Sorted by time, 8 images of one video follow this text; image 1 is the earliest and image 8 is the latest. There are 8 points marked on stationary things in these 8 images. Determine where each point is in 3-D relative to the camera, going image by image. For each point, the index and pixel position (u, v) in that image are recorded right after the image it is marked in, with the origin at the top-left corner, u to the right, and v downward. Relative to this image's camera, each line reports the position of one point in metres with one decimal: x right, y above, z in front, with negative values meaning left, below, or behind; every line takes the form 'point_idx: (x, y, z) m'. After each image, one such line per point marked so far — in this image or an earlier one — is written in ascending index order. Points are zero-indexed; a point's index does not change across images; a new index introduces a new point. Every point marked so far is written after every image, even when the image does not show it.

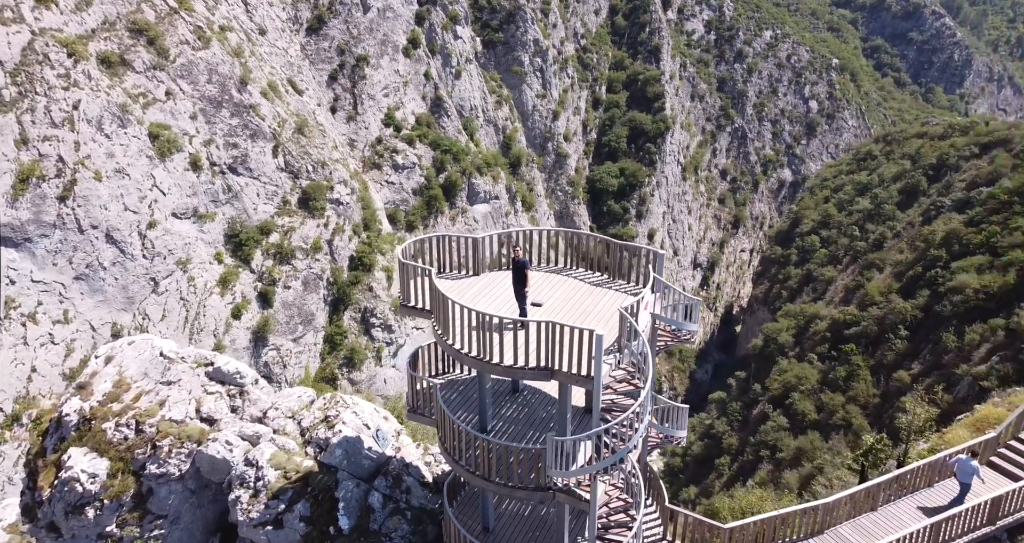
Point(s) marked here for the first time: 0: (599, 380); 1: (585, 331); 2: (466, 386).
0: (+1.5, -1.7, +9.5) m
1: (+1.3, -1.0, +9.7) m
2: (-0.9, -2.5, +13.3) m
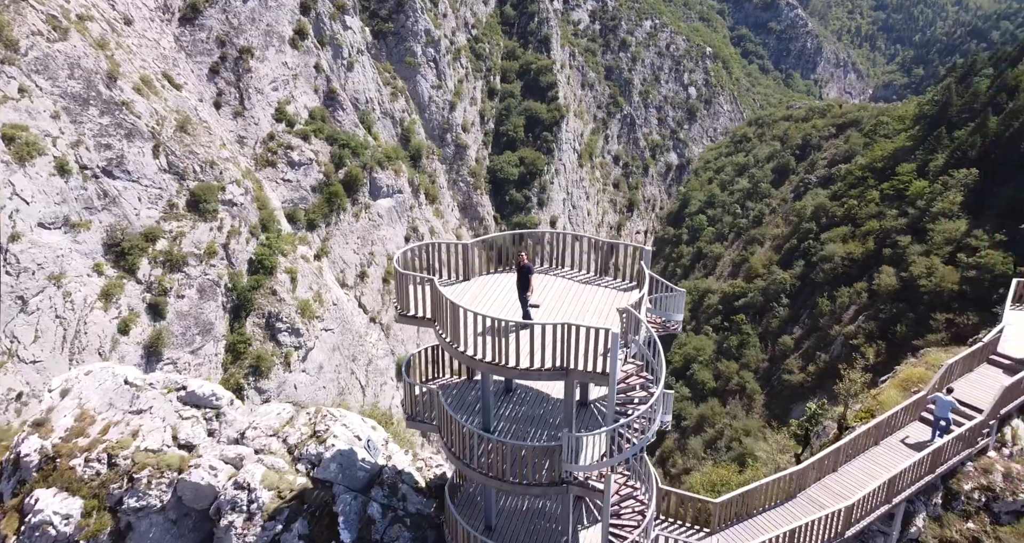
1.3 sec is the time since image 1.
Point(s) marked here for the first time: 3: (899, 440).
0: (+1.8, -1.7, +10.1) m
1: (+1.5, -1.0, +10.2) m
2: (-1.0, -2.6, +13.5) m
3: (+9.2, -3.9, +15.1) m
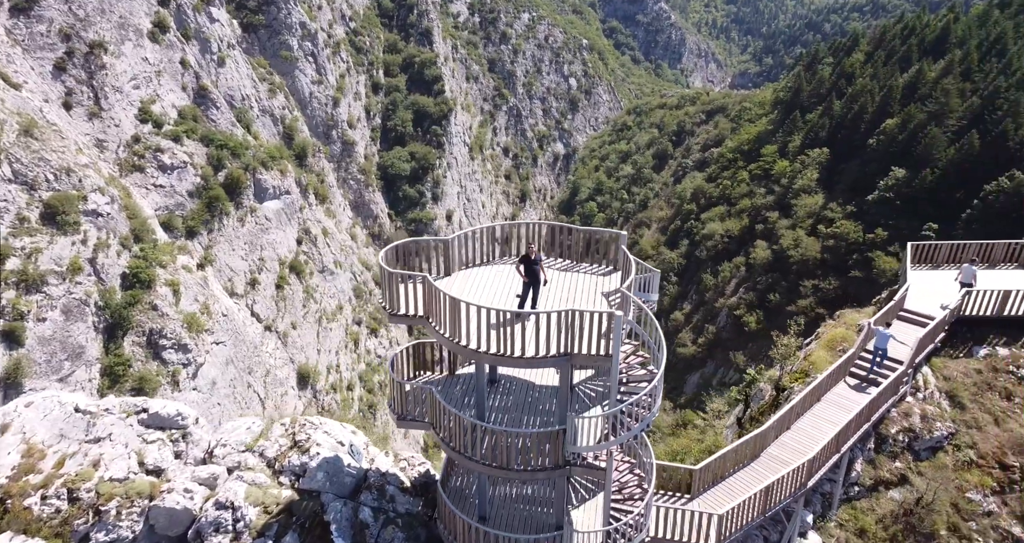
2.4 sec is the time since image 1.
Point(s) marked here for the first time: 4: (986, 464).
0: (+1.9, -1.5, +10.7) m
1: (+1.6, -0.8, +10.7) m
2: (-1.4, -2.5, +13.6) m
3: (+8.6, -3.2, +16.7) m
4: (+12.8, -5.2, +16.9) m
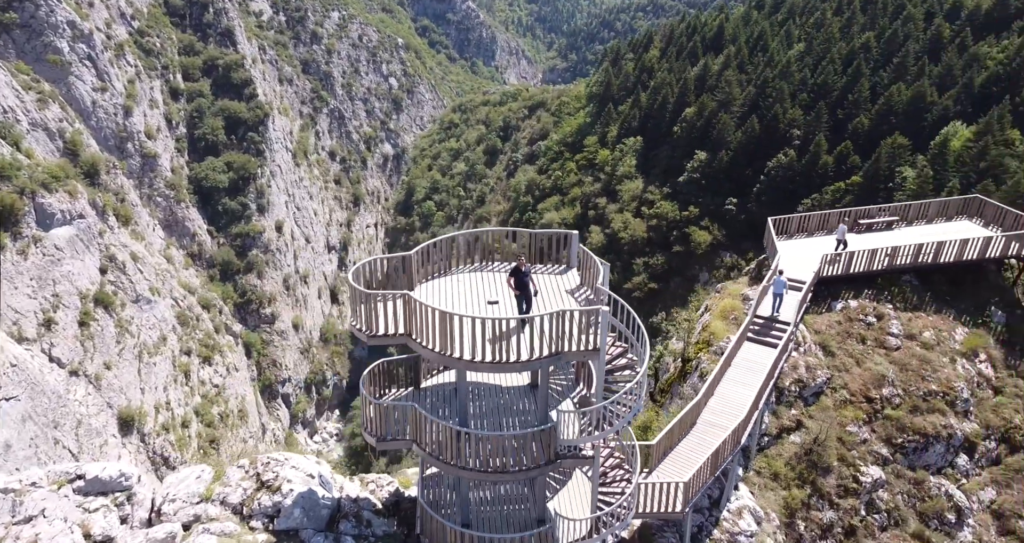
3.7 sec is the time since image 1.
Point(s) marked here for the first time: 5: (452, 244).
0: (+1.7, -1.4, +11.5) m
1: (+1.3, -0.7, +11.4) m
2: (-2.1, -2.7, +13.5) m
3: (+6.9, -2.5, +19.0) m
4: (+11.1, -4.2, +20.2) m
5: (-1.2, +0.6, +14.0) m
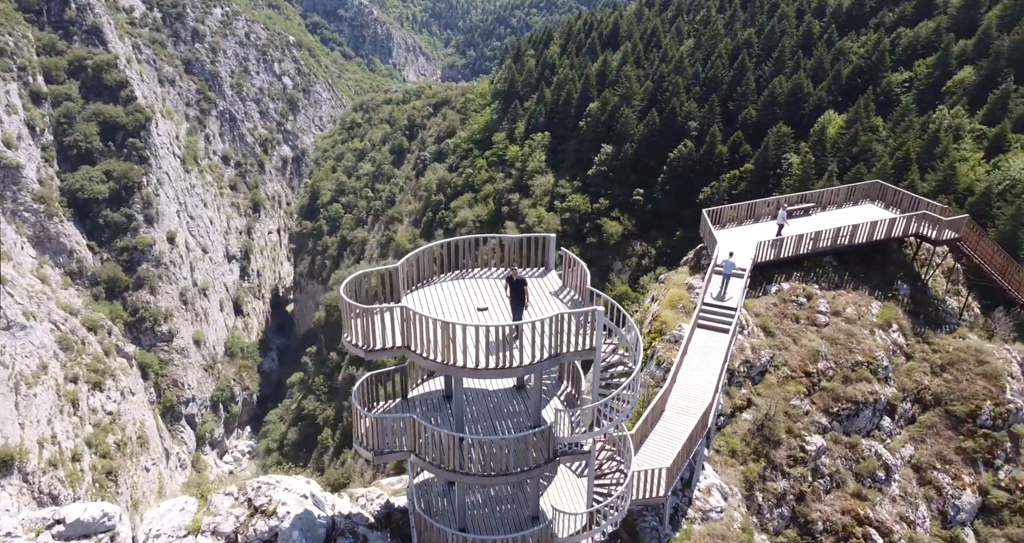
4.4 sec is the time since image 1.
0: (+1.7, -1.4, +11.9) m
1: (+1.2, -0.8, +11.8) m
2: (-2.3, -3.0, +13.5) m
3: (+5.8, -2.3, +20.1) m
4: (+9.9, -3.6, +21.9) m
5: (-1.7, +0.4, +14.1) m
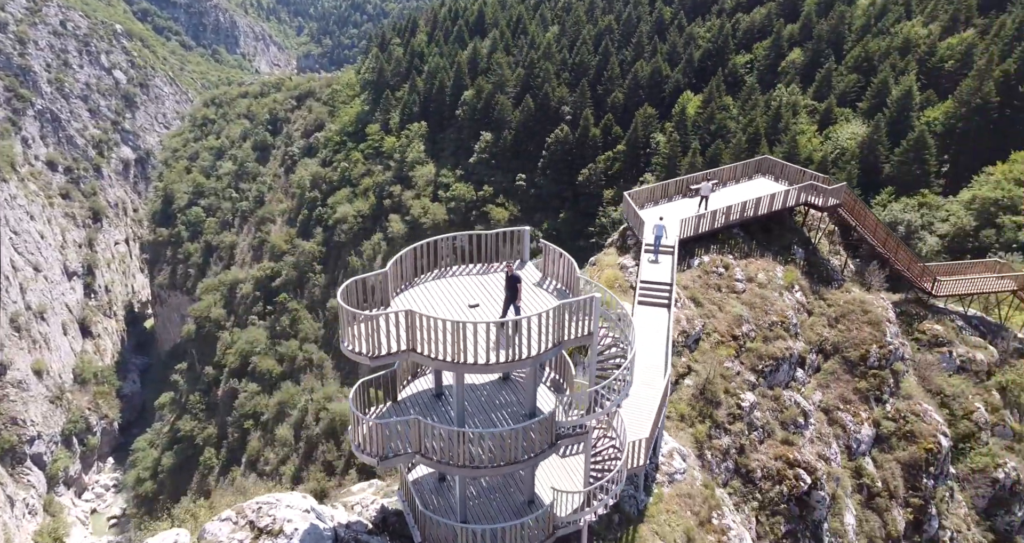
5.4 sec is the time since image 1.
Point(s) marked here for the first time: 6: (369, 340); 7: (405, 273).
0: (+1.6, -1.2, +12.5) m
1: (+1.2, -0.6, +12.3) m
2: (-2.4, -3.0, +13.3) m
3: (+4.3, -1.6, +21.3) m
4: (+8.1, -2.6, +23.8) m
5: (-2.2, +0.4, +14.0) m
6: (-2.6, -1.3, +11.5) m
7: (-2.3, 0.0, +13.3) m
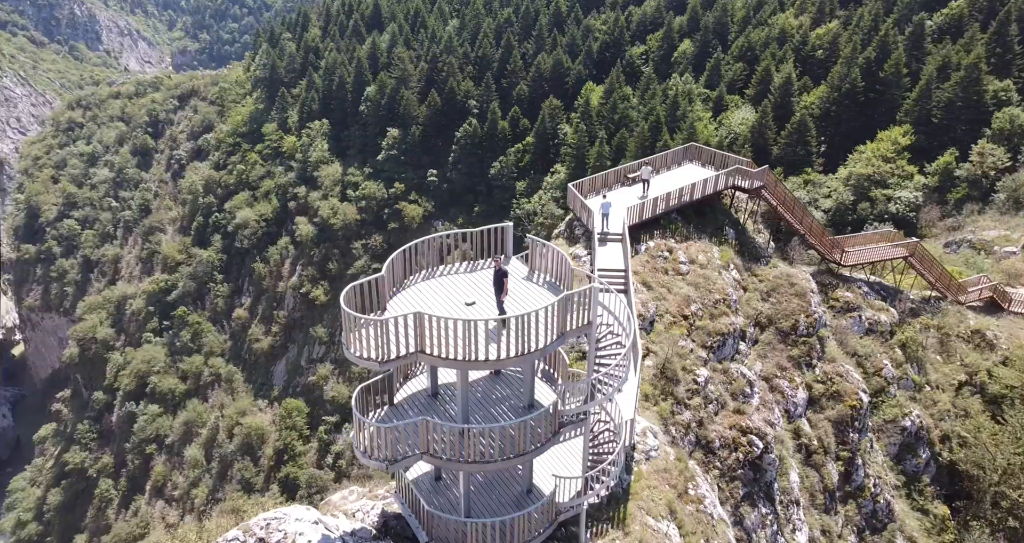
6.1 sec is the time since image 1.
0: (+1.7, -1.0, +12.9) m
1: (+1.2, -0.4, +12.6) m
2: (-2.3, -3.1, +13.2) m
3: (+3.1, -1.2, +22.0) m
4: (+6.6, -2.0, +25.0) m
5: (-2.4, +0.3, +13.8) m
6: (-2.4, -1.4, +11.3) m
7: (-2.4, 0.0, +13.2) m
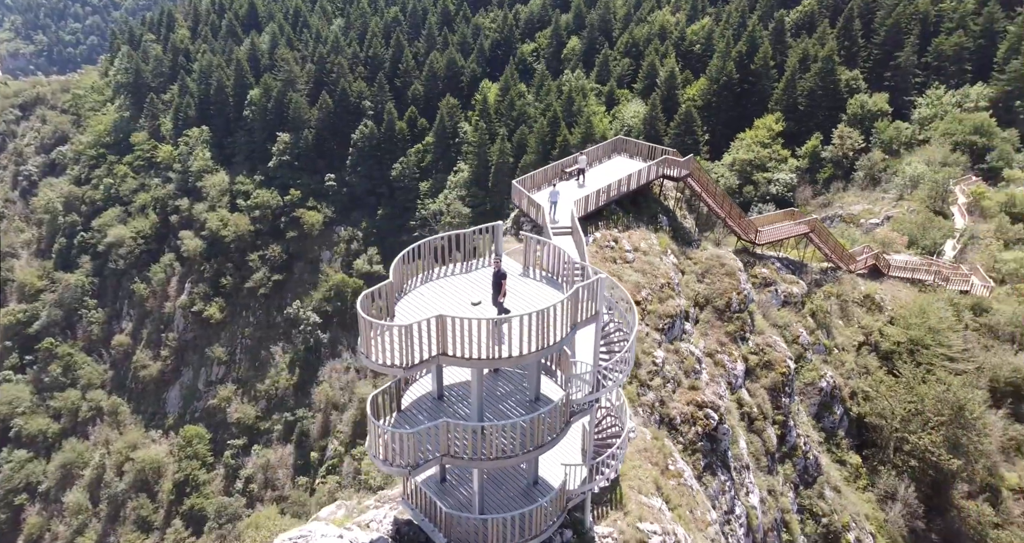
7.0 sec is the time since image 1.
0: (+1.9, -0.8, +13.2) m
1: (+1.5, -0.2, +12.9) m
2: (-1.9, -3.1, +12.9) m
3: (+1.9, -0.9, +22.4) m
4: (+4.9, -1.4, +26.0) m
5: (-2.3, +0.2, +13.5) m
6: (-1.9, -1.5, +11.1) m
7: (-2.2, -0.1, +12.9) m
